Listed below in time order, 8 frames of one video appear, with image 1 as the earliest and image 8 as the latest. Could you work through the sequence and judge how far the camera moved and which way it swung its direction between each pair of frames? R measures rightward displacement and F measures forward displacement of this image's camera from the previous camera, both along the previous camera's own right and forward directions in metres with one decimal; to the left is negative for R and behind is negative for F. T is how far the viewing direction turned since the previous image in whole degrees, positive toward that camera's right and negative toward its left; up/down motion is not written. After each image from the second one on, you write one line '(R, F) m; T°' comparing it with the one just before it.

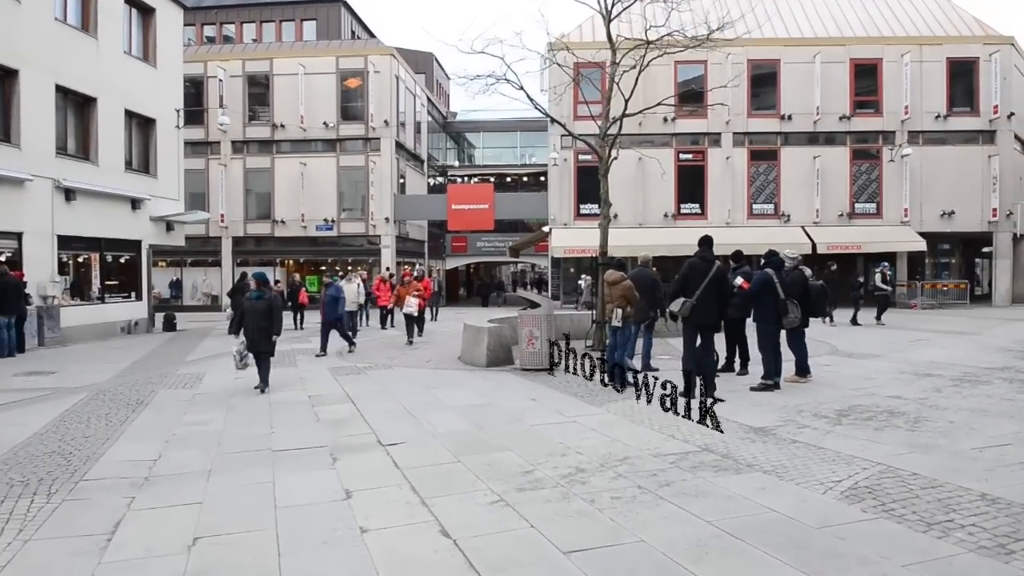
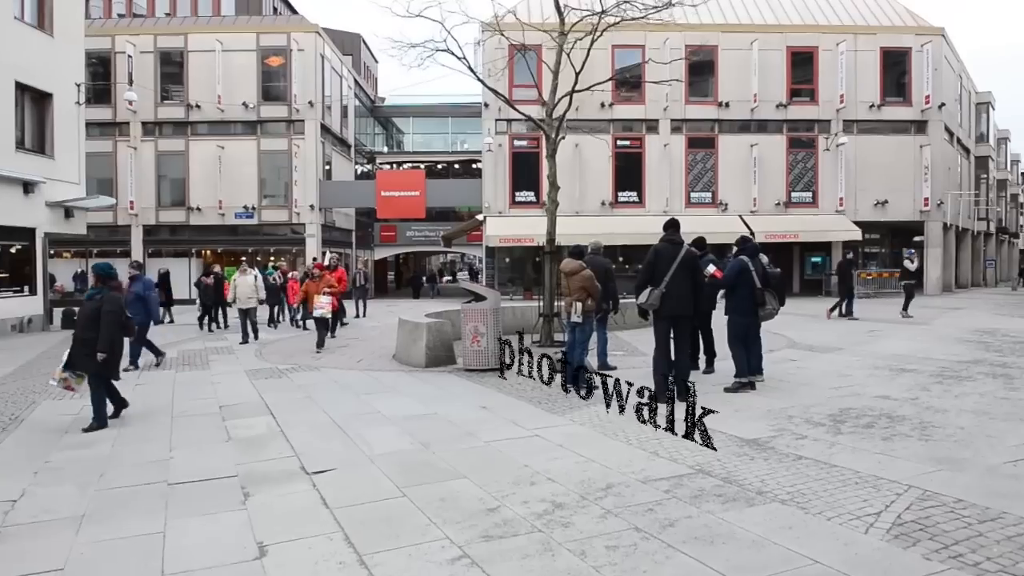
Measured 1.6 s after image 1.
(-0.2, +1.3) m; +5°
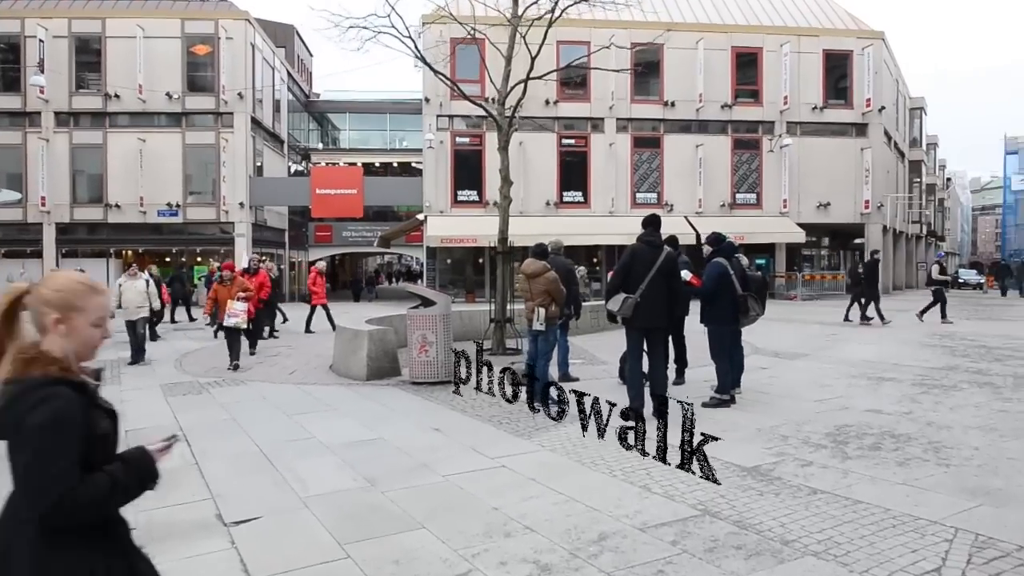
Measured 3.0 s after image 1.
(-0.2, +1.0) m; +4°
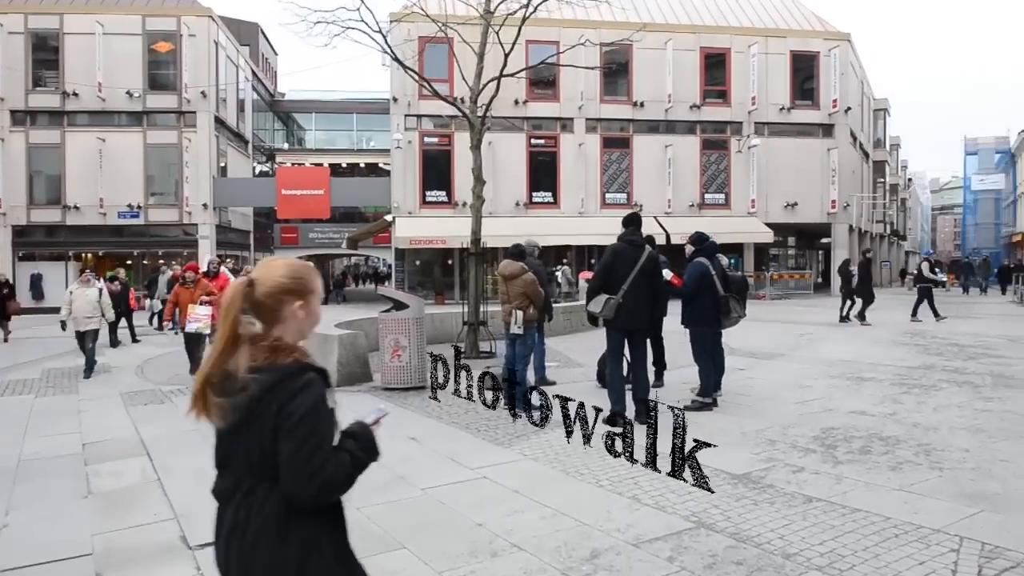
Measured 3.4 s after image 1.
(-0.1, +0.3) m; +2°
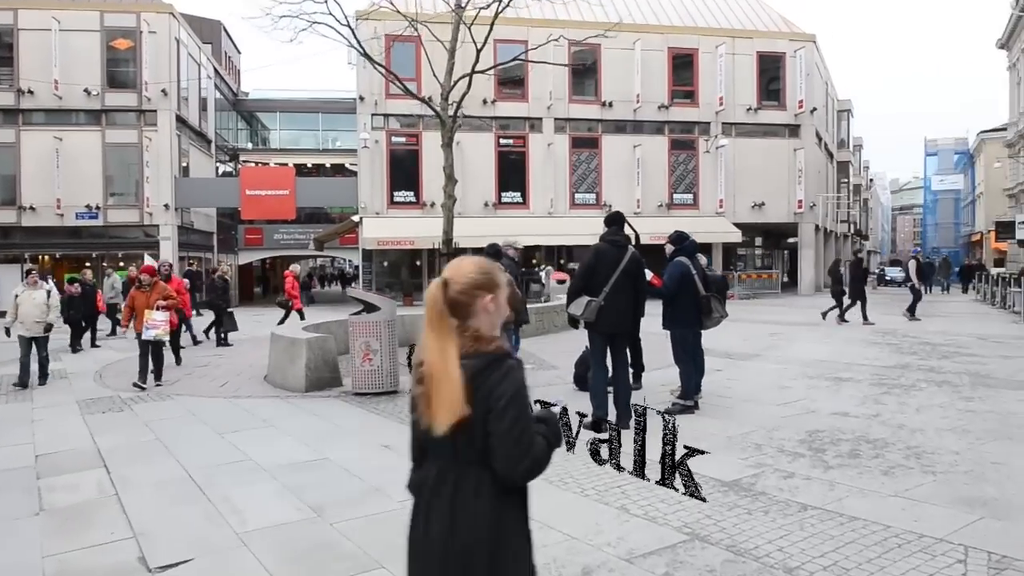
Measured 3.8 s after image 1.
(-0.1, +0.3) m; +2°
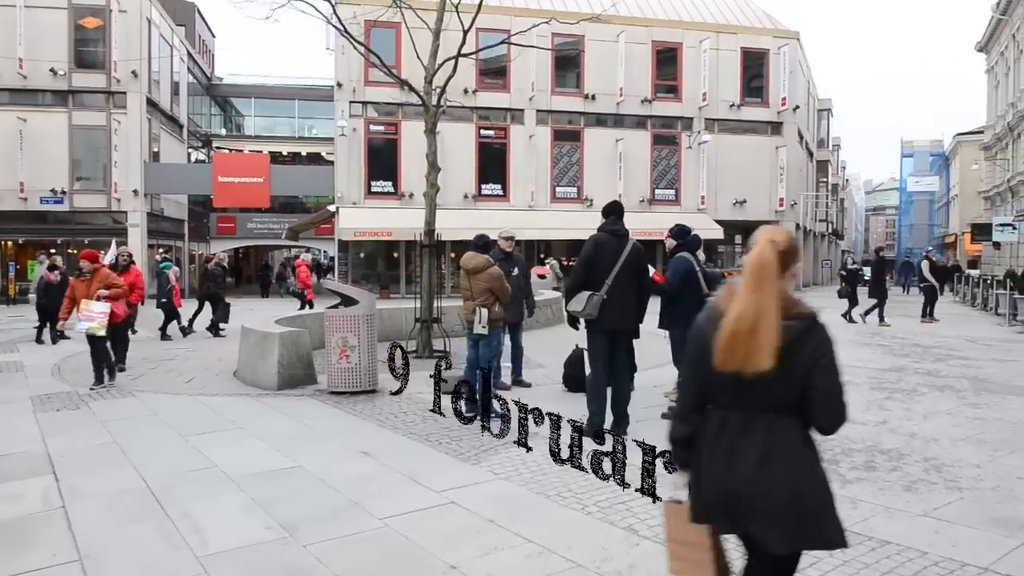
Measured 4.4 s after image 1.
(-0.1, +0.5) m; +2°
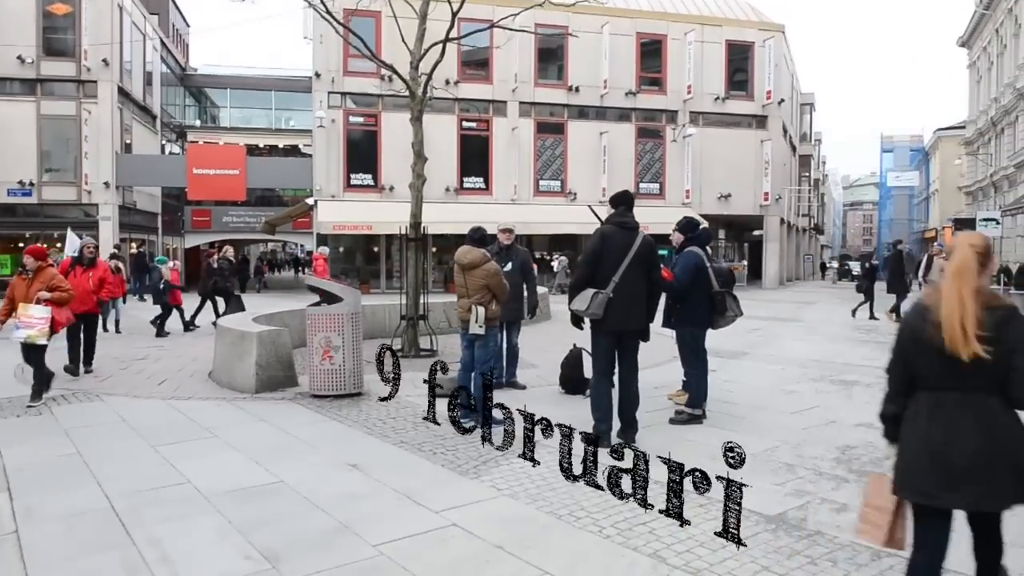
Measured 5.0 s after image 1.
(-0.2, +0.5) m; +1°
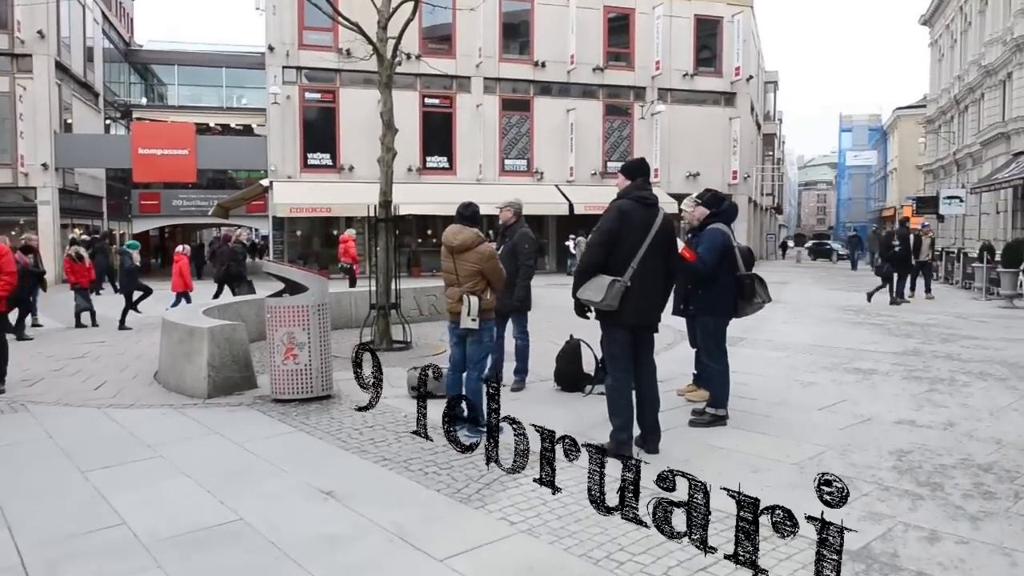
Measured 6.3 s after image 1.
(-0.3, +1.0) m; +3°
